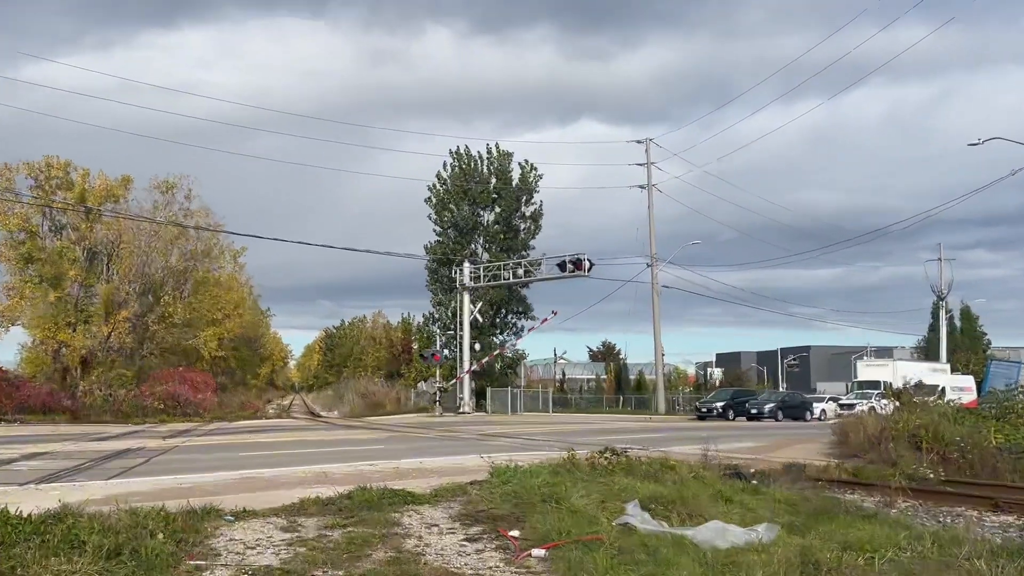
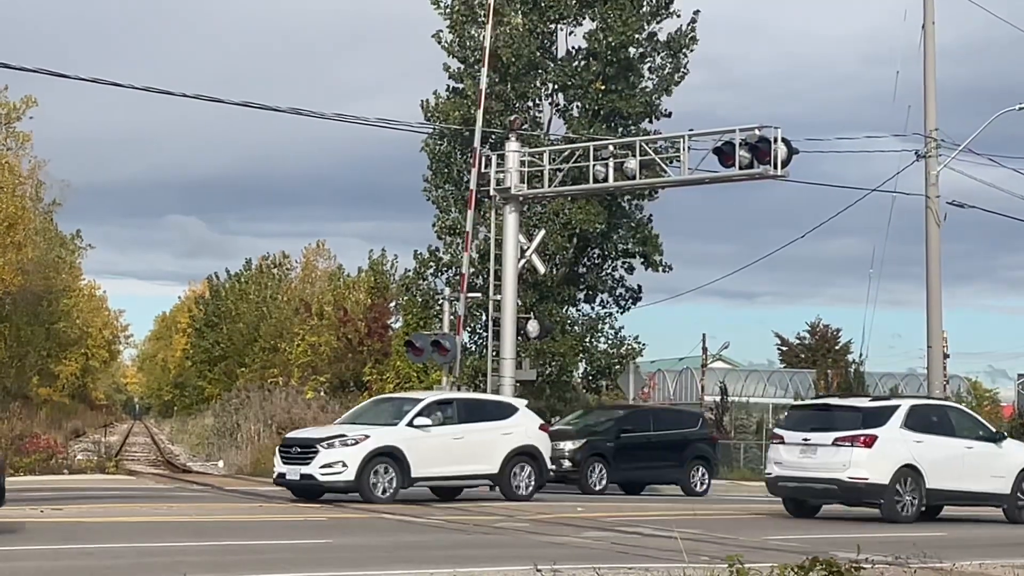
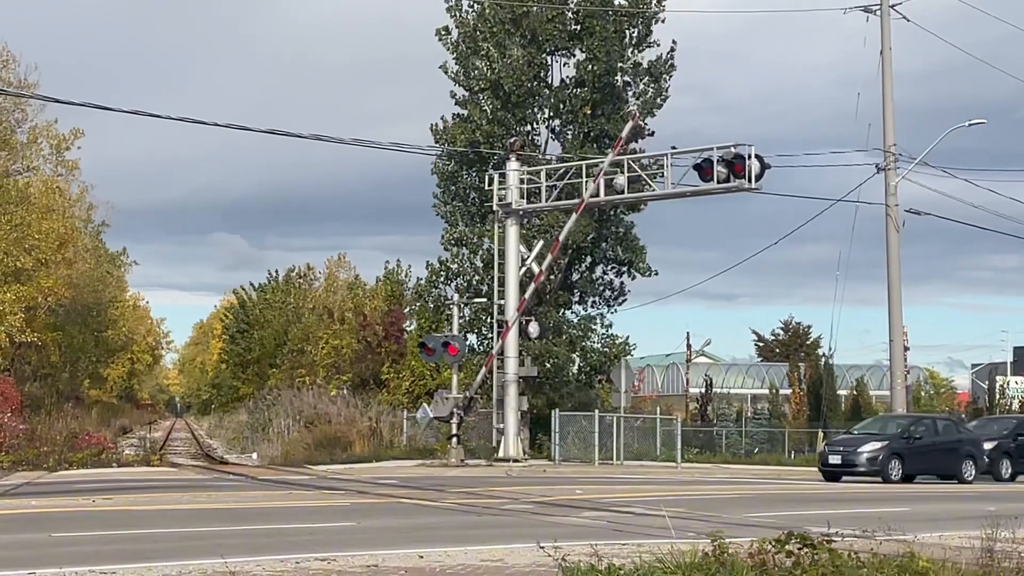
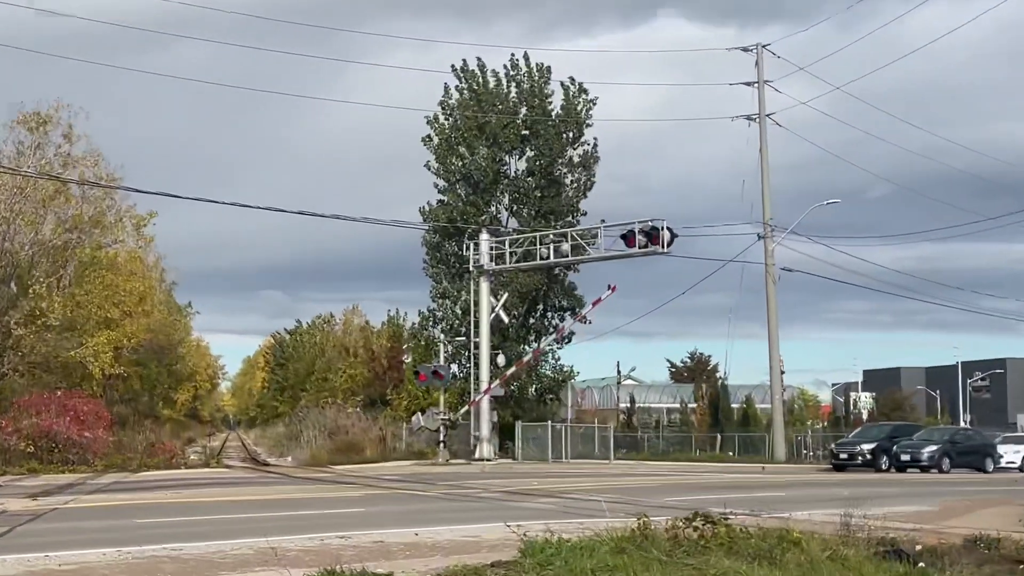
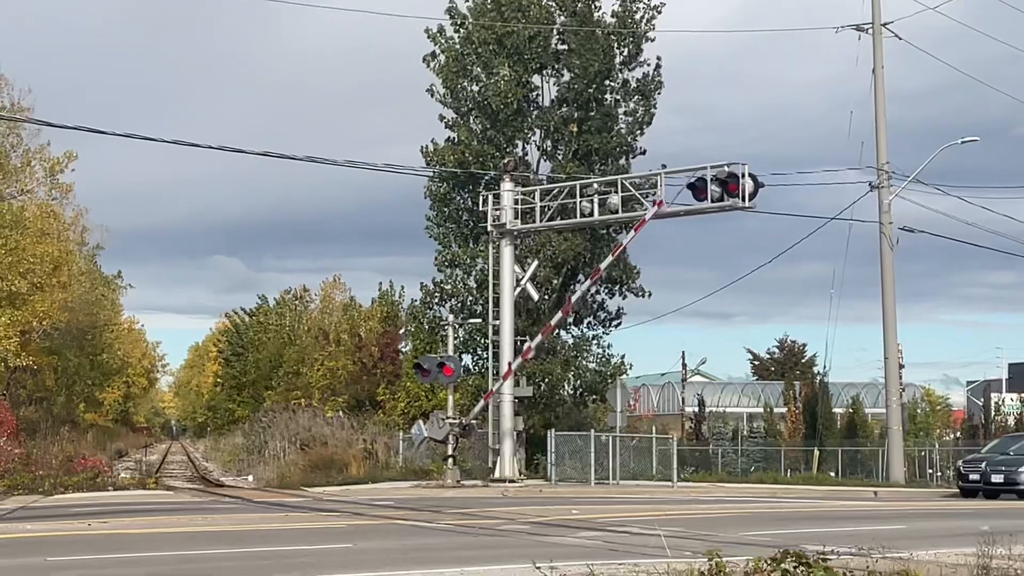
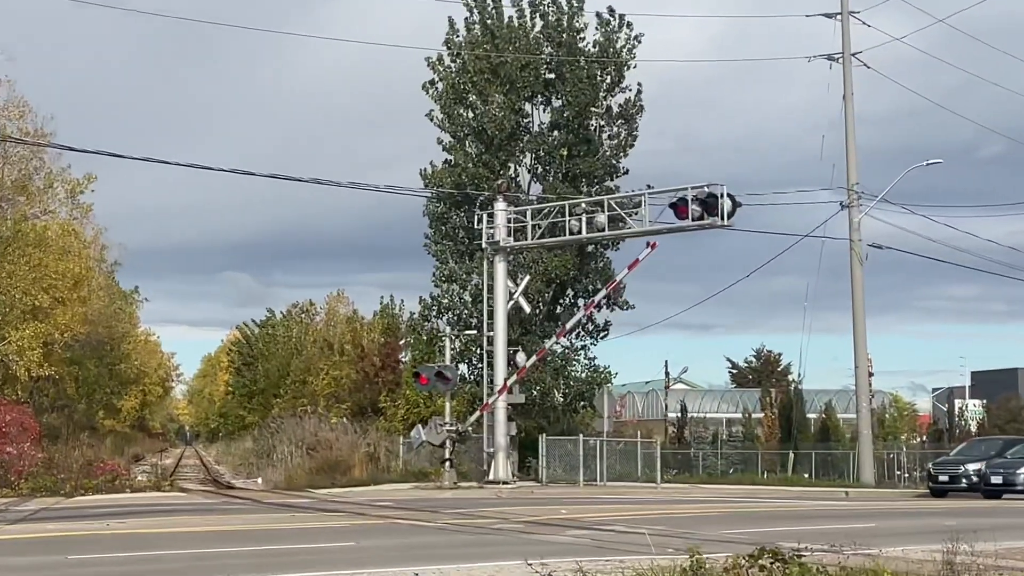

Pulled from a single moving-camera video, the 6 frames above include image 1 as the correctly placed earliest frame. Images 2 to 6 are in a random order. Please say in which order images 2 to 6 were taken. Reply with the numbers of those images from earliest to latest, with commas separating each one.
4, 6, 5, 3, 2
